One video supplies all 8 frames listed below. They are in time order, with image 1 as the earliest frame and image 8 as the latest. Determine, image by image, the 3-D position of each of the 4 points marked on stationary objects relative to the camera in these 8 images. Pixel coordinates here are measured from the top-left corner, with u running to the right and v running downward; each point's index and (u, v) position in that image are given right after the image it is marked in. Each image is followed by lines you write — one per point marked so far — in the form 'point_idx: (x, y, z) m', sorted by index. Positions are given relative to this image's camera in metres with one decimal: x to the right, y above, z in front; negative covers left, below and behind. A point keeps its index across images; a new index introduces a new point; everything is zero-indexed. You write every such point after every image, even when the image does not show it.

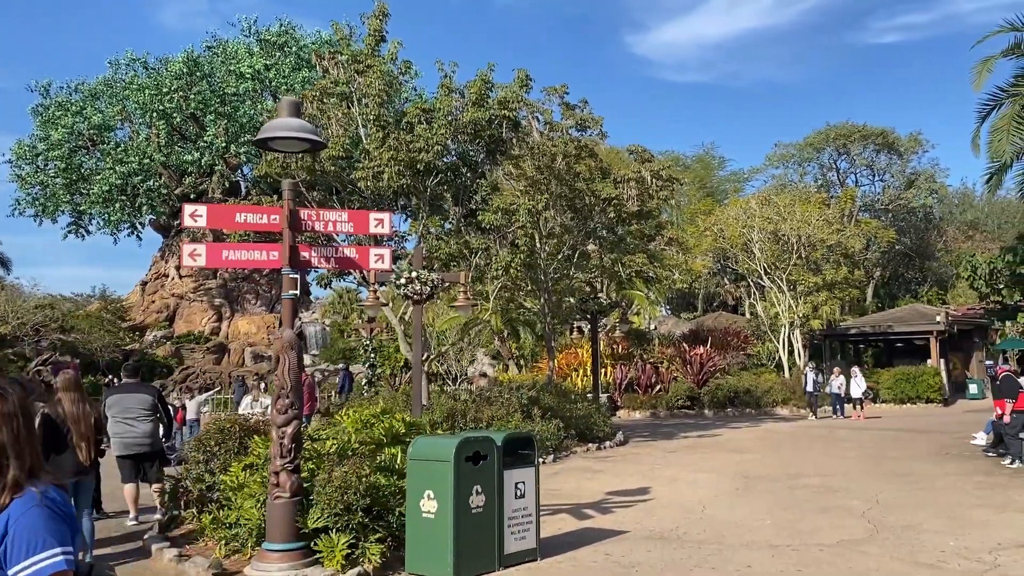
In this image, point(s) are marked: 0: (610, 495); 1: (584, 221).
0: (+1.2, -2.5, +10.8) m
1: (+1.5, +1.3, +17.8) m
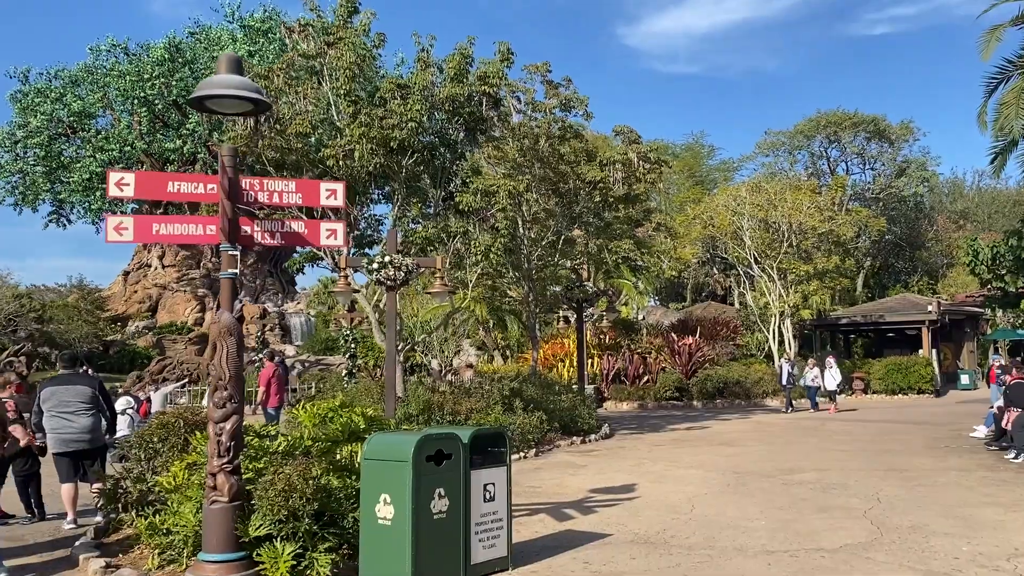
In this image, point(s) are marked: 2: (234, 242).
0: (+0.9, -2.3, +10.1) m
1: (+1.1, +1.6, +17.1) m
2: (-1.9, +0.3, +5.9) m
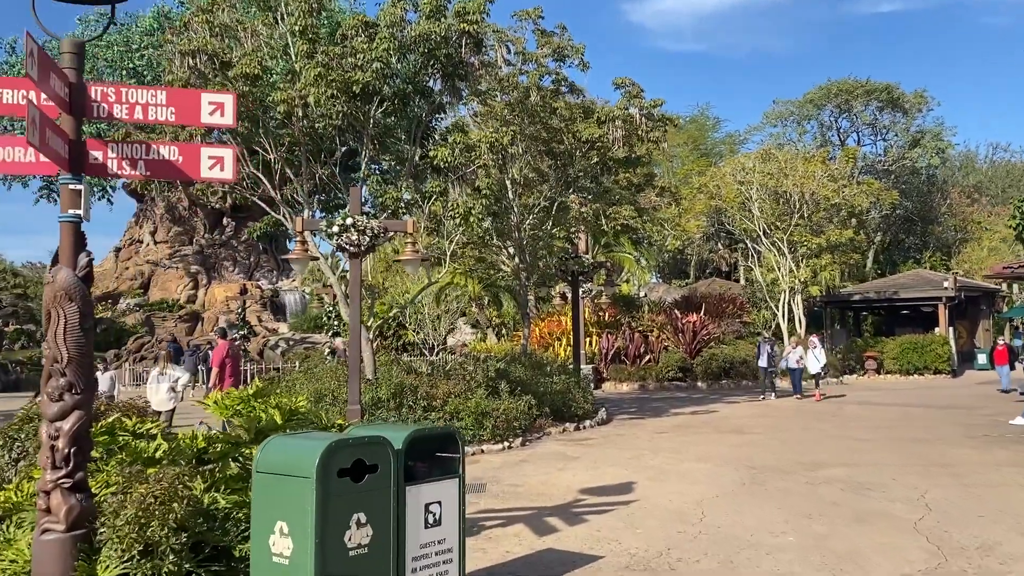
0: (+0.7, -2.0, +8.5) m
1: (+0.9, +2.1, +15.4) m
2: (-2.1, +0.6, +4.3) m
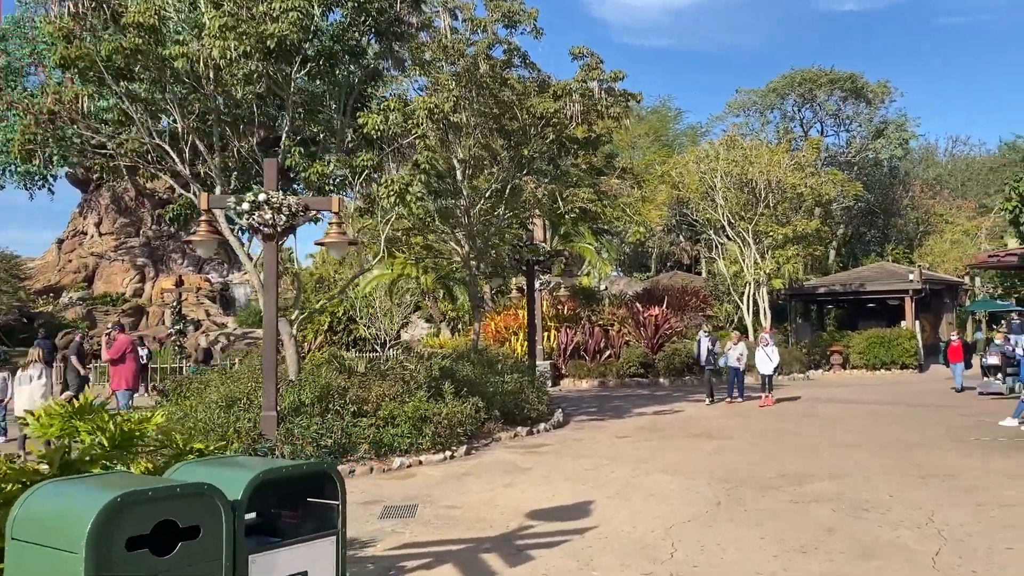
0: (+0.2, -1.9, +7.1) m
1: (+0.1, +2.3, +14.0) m
2: (-2.5, +0.7, +2.8) m
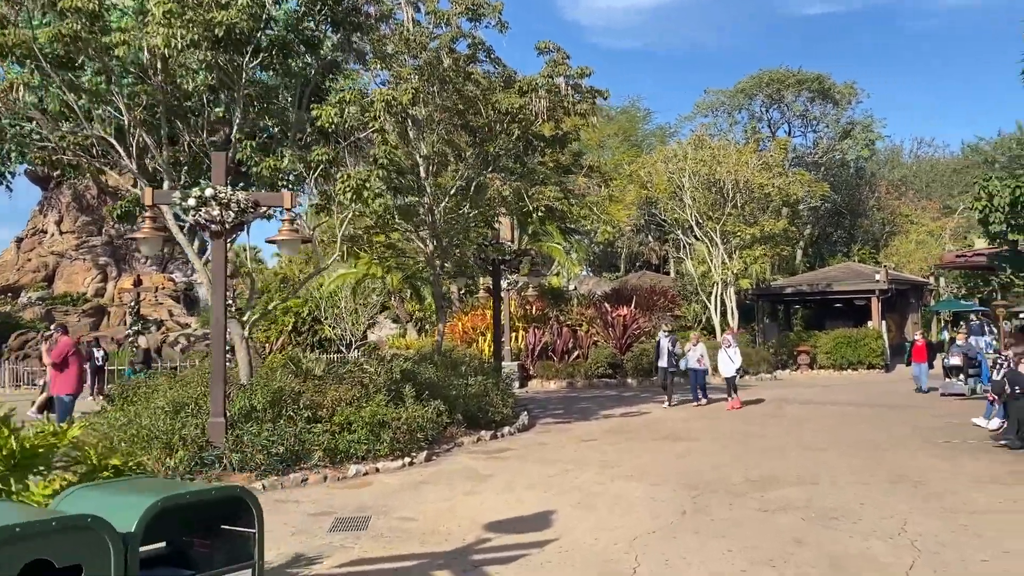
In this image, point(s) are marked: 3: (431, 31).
0: (-0.2, -1.9, +6.8) m
1: (-0.5, +2.2, +13.6) m
2: (-2.6, +0.7, +2.4) m
3: (-1.2, +3.8, +13.1) m
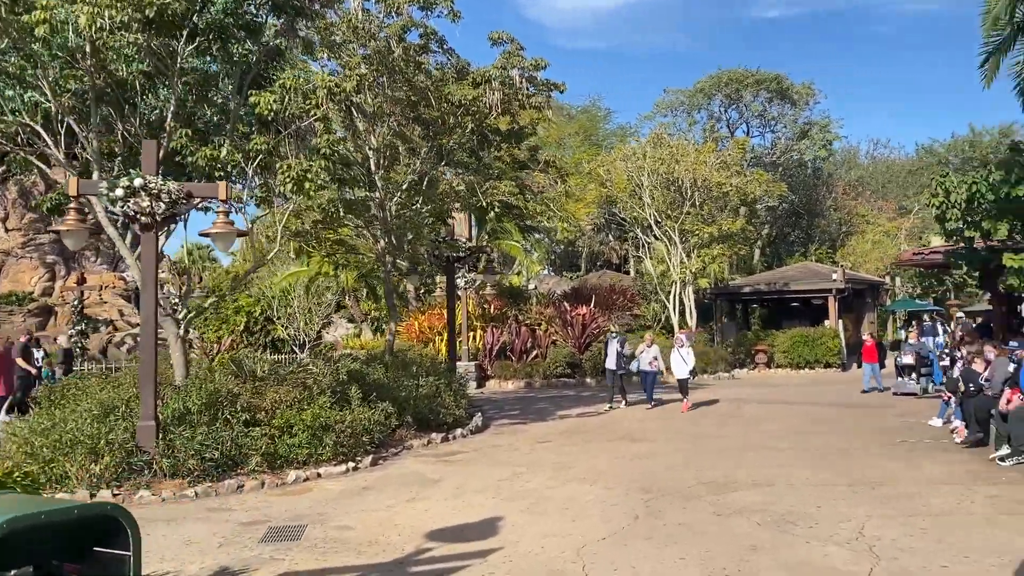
0: (-0.6, -1.8, +6.4) m
1: (-1.2, +2.3, +13.2) m
2: (-2.9, +0.7, +1.9) m
3: (-1.9, +3.9, +12.6) m
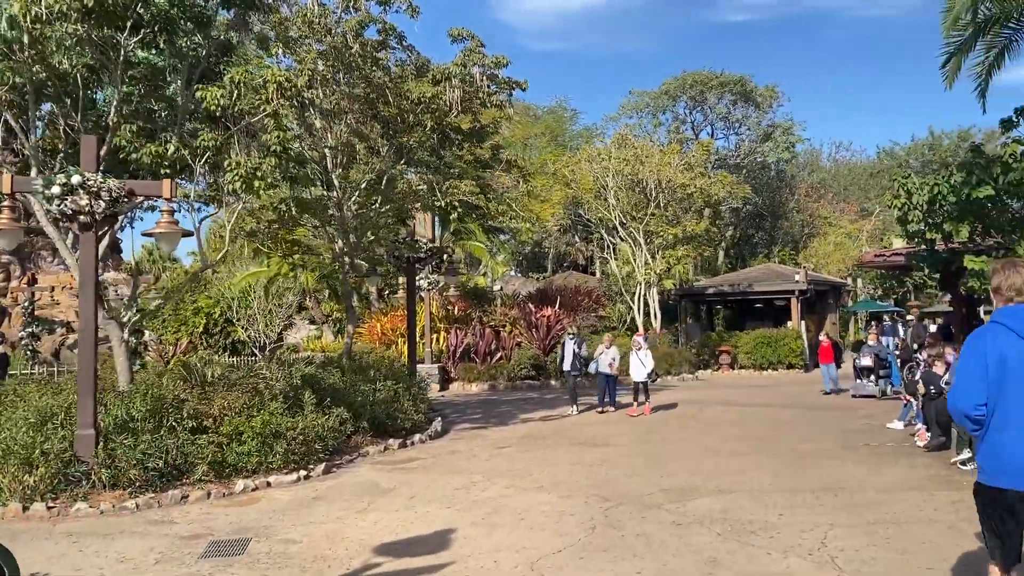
0: (-0.9, -1.9, +6.1) m
1: (-1.8, +2.3, +13.0) m
2: (-3.0, +0.7, +1.5) m
3: (-2.4, +3.8, +12.3) m
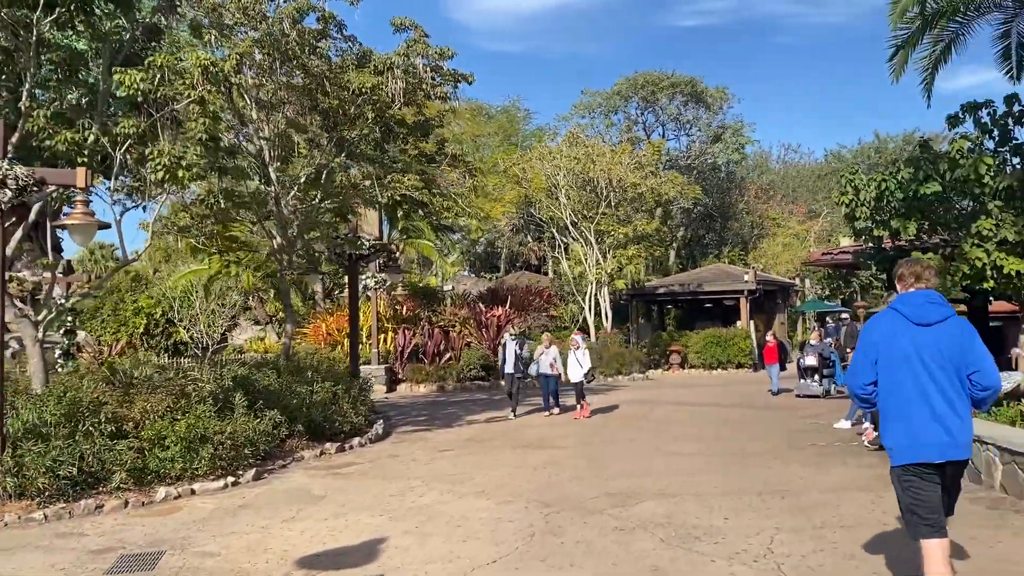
0: (-1.3, -1.8, +5.7) m
1: (-2.6, +2.3, +12.5) m
2: (-3.2, +0.7, +1.0) m
3: (-3.2, +3.9, +11.8) m
